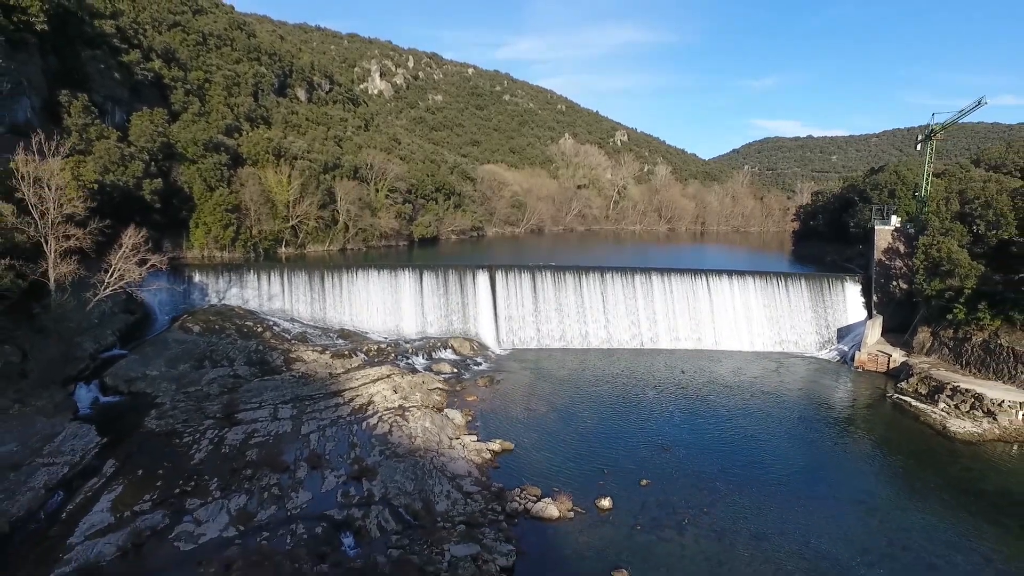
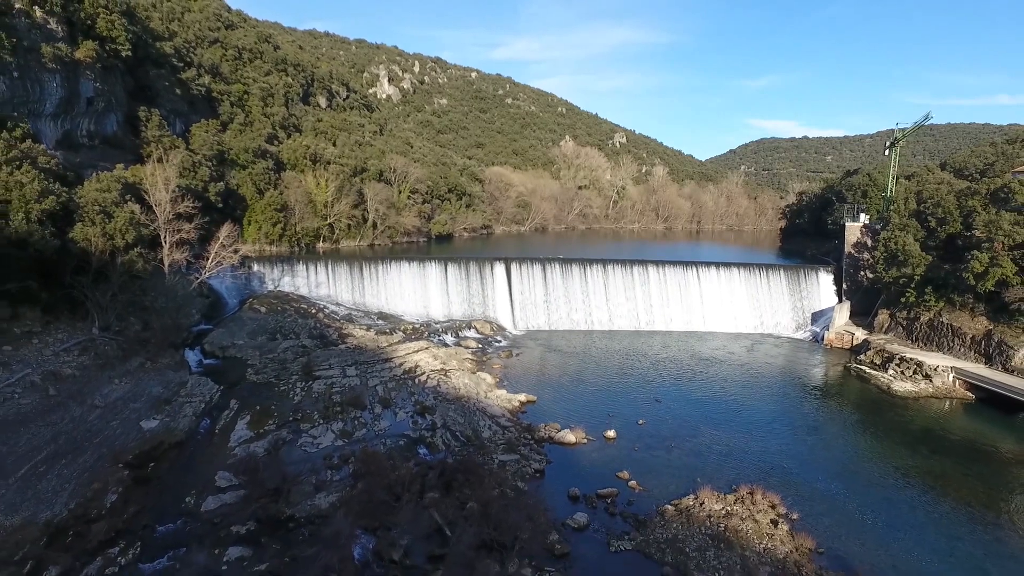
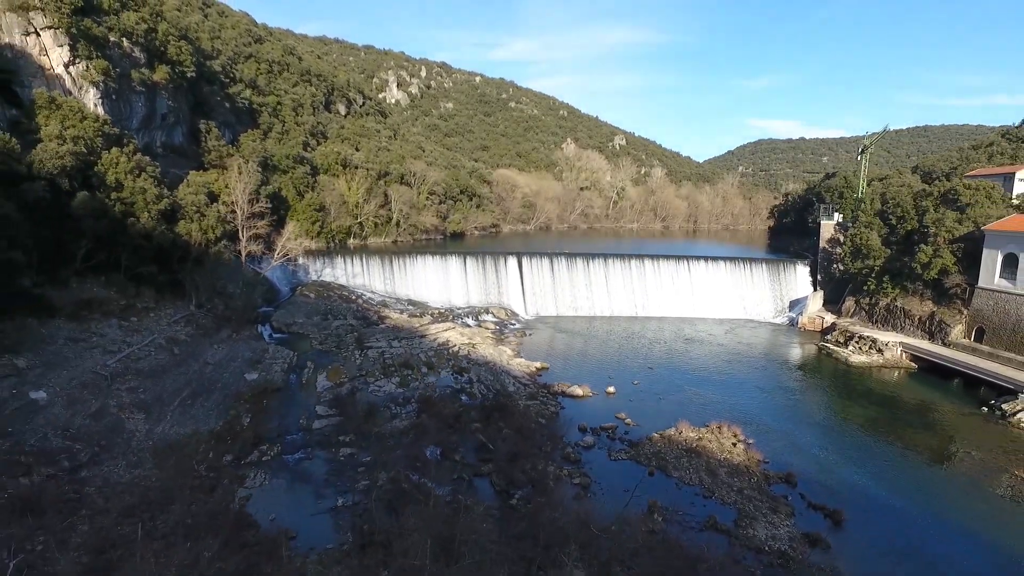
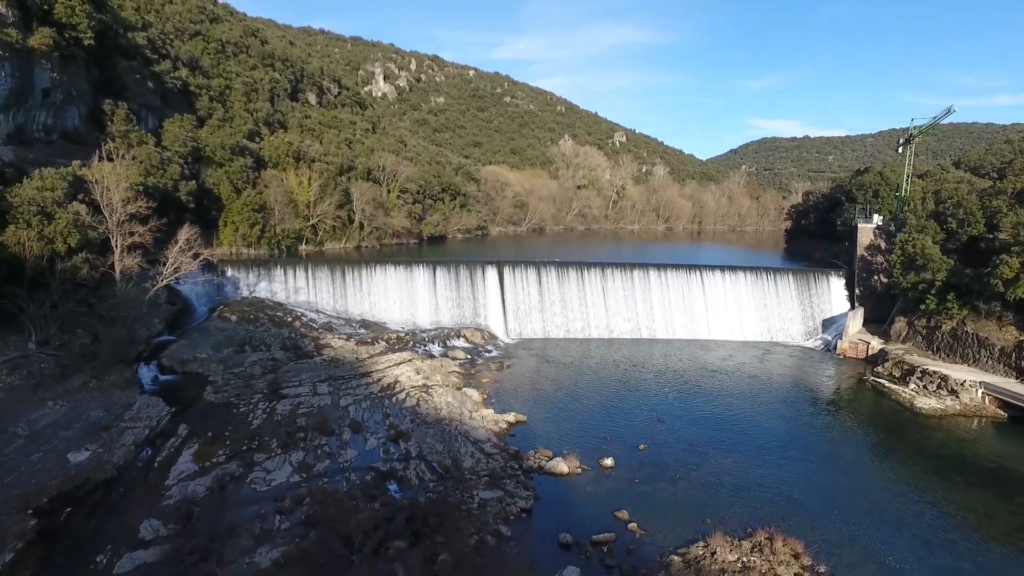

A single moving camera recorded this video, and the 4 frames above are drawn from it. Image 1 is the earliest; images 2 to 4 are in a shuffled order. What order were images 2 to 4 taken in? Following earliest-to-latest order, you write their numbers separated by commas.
4, 2, 3
